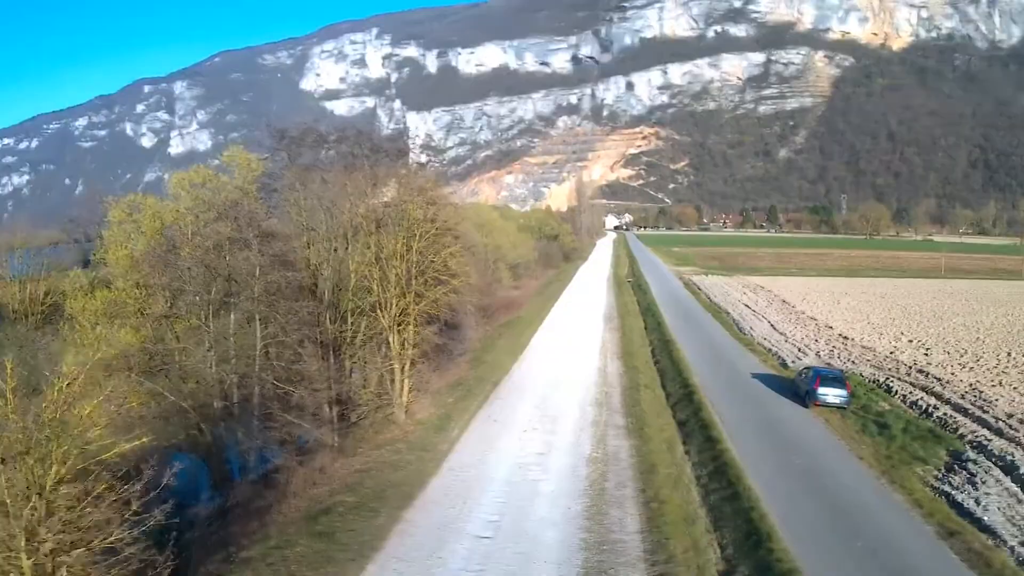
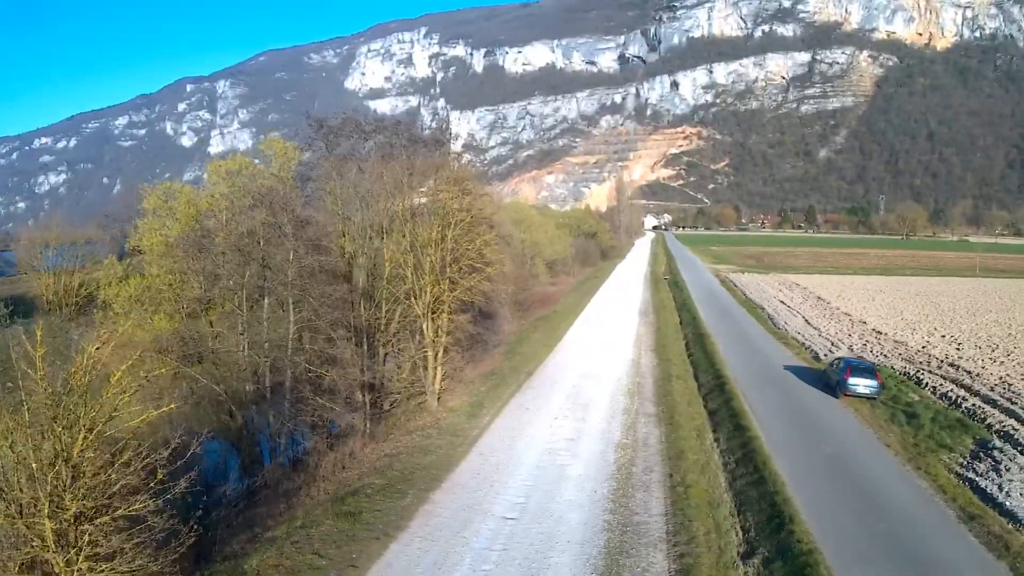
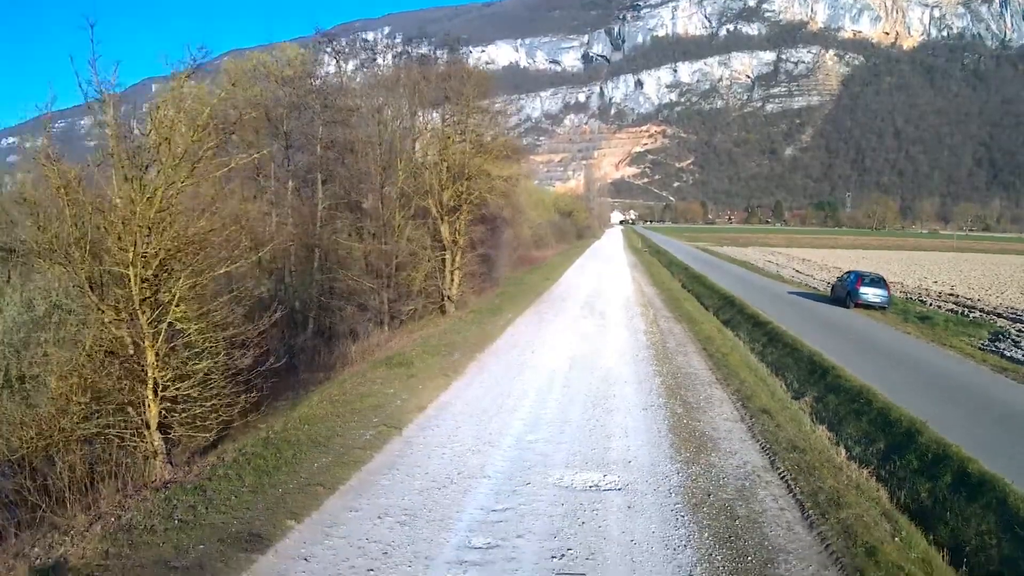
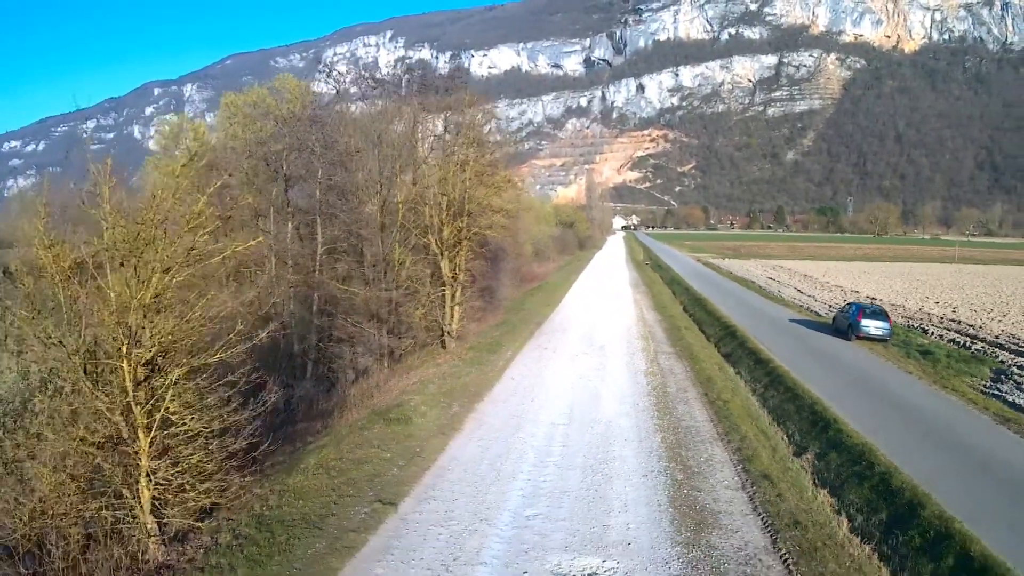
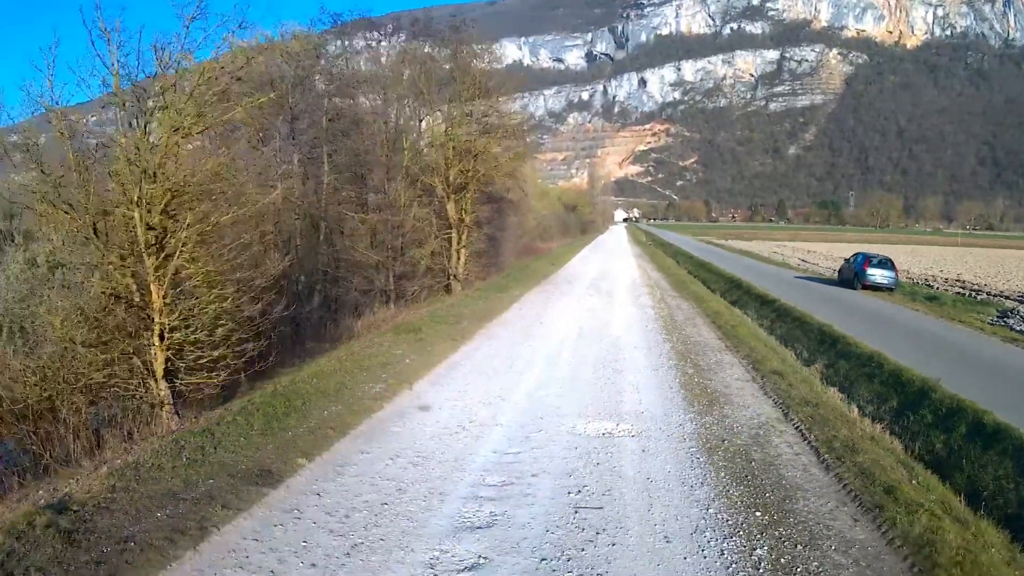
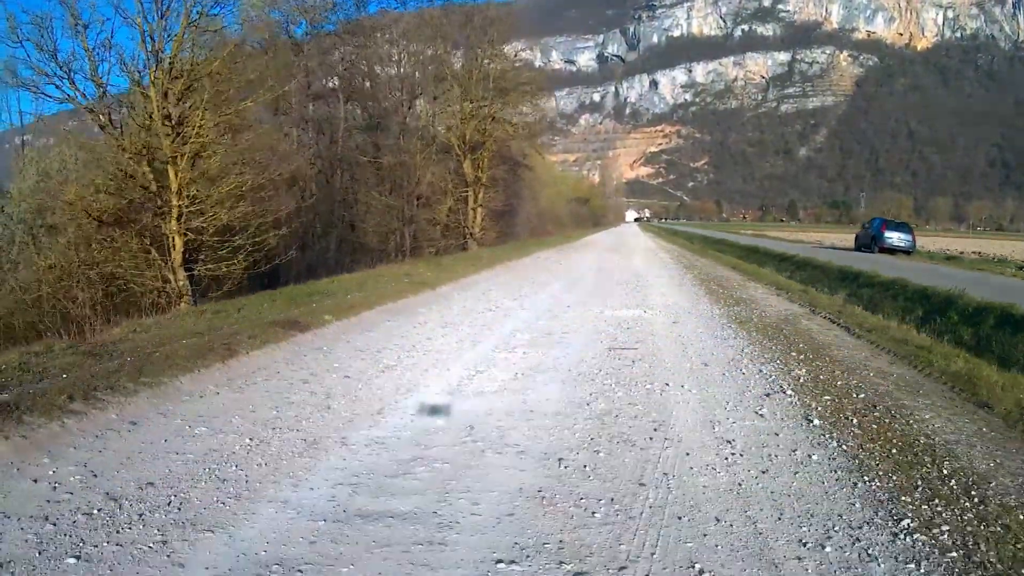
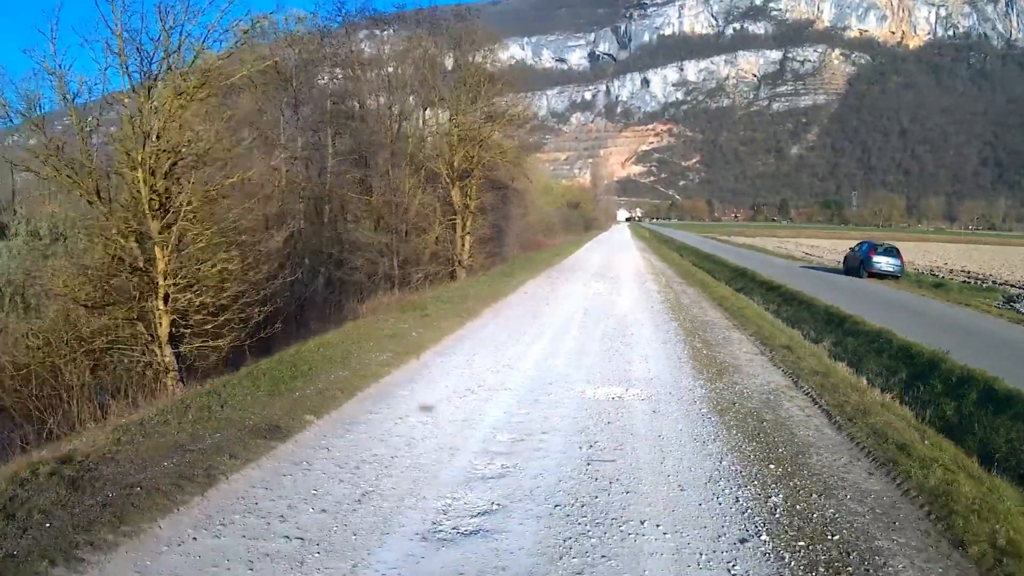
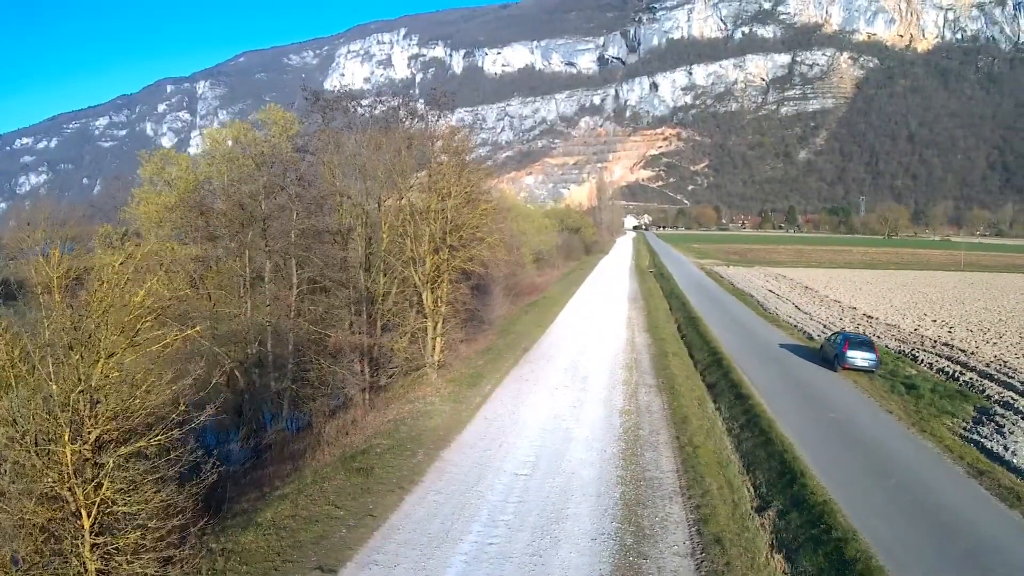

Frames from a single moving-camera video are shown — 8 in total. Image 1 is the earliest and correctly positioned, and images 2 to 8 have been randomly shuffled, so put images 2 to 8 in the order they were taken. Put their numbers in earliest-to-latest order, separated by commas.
2, 8, 4, 3, 5, 7, 6
